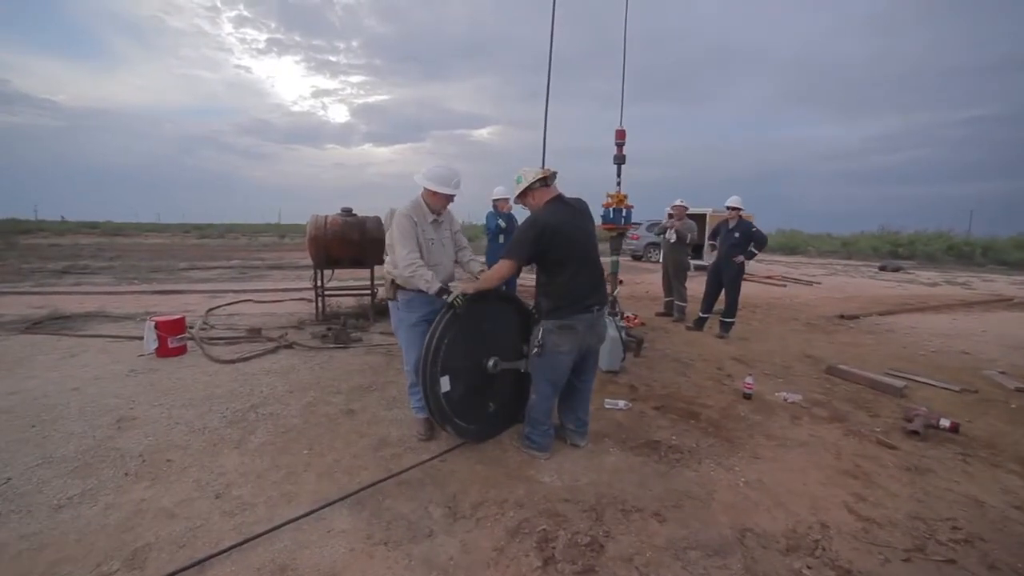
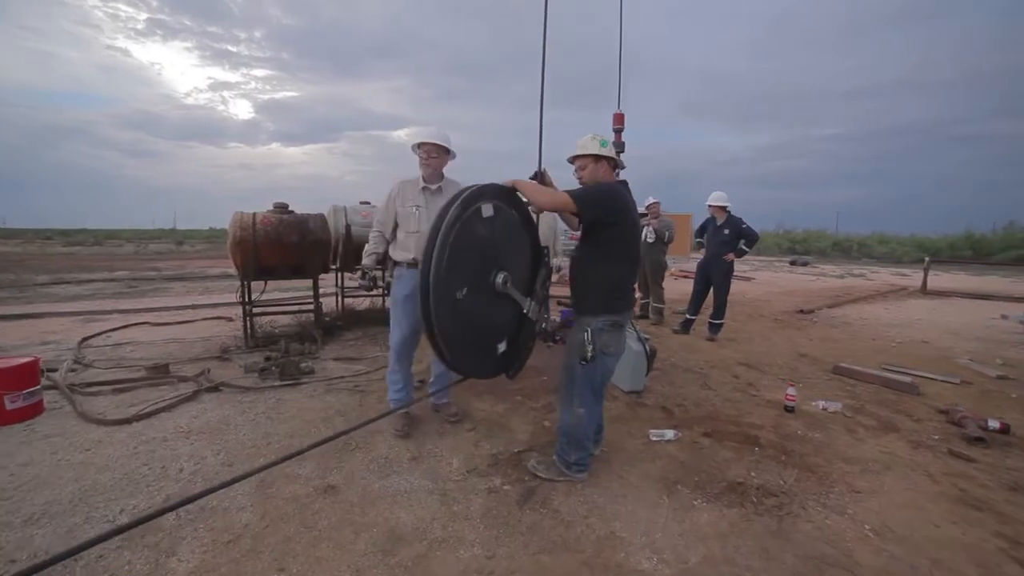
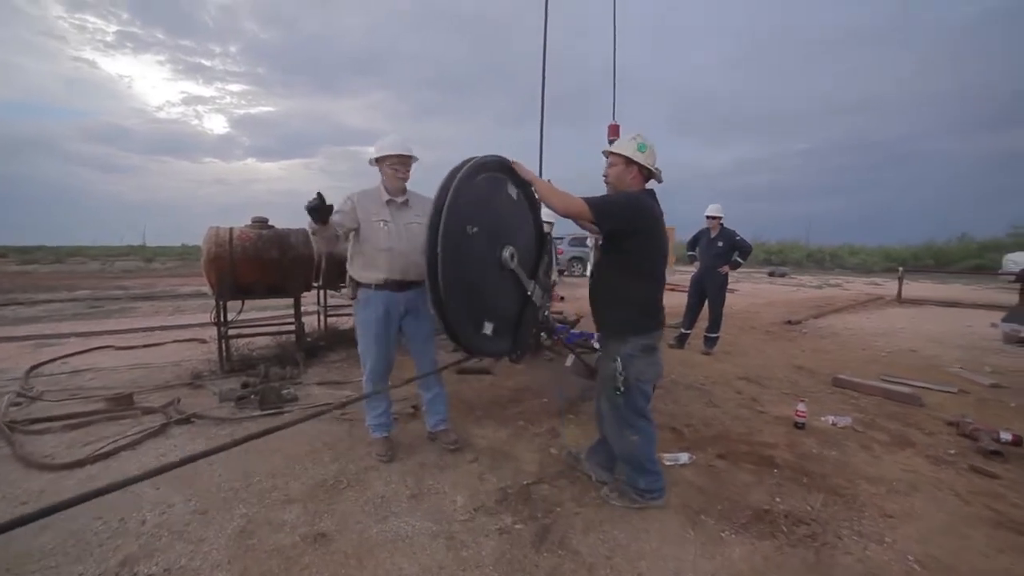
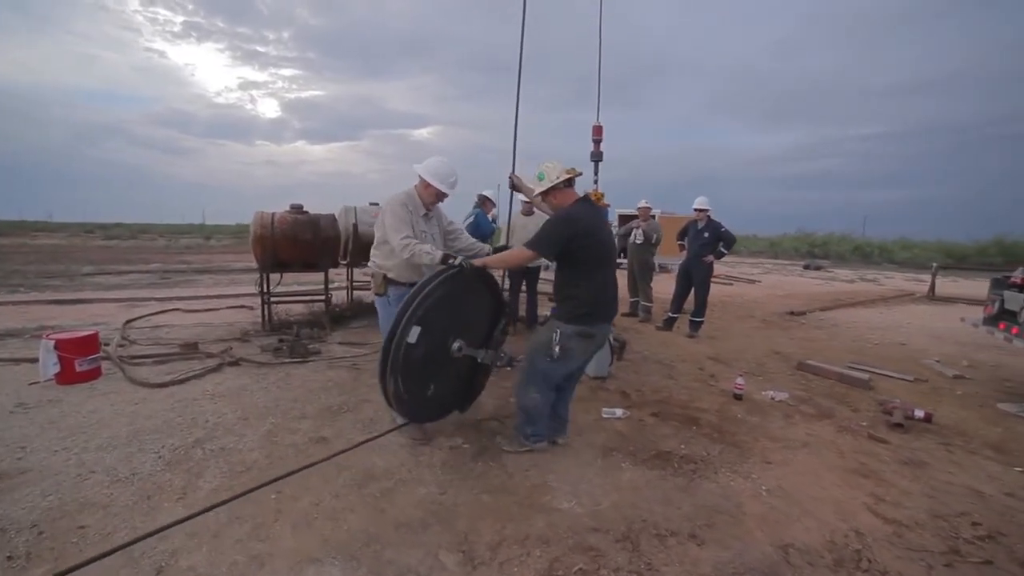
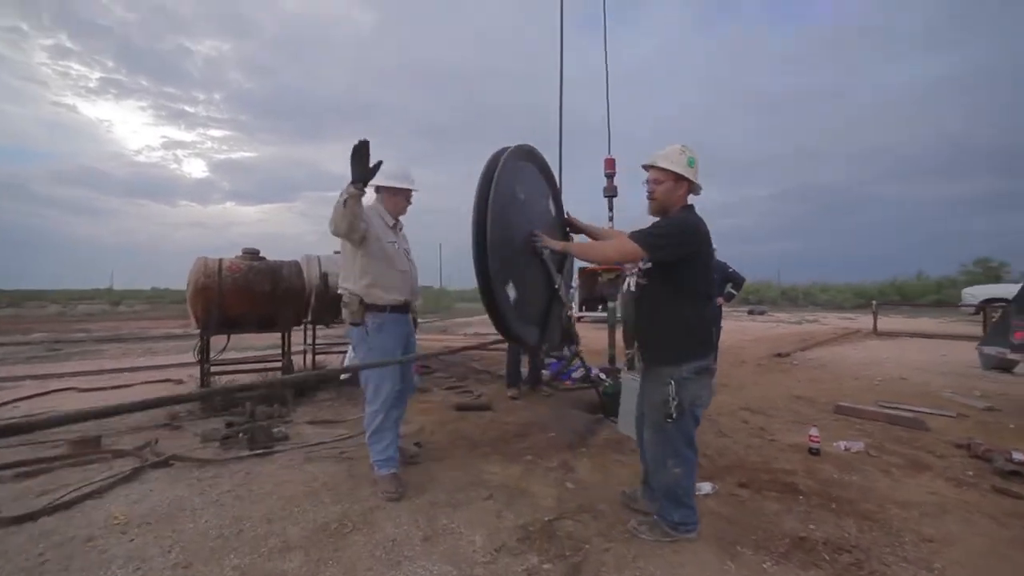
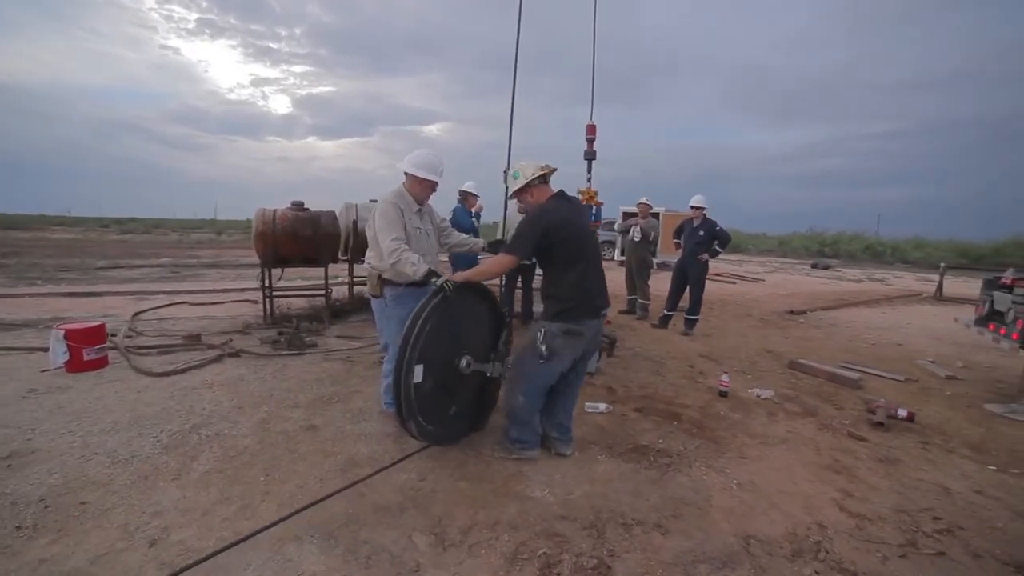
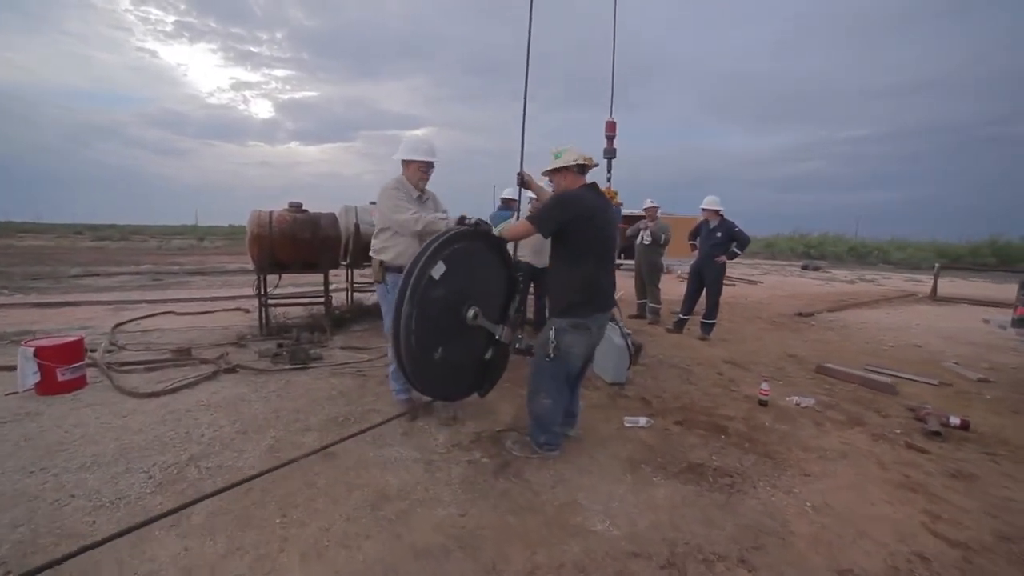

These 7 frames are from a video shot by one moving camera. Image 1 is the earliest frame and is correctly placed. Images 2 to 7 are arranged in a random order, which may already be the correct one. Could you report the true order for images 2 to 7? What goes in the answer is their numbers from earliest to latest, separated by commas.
6, 4, 7, 2, 3, 5
